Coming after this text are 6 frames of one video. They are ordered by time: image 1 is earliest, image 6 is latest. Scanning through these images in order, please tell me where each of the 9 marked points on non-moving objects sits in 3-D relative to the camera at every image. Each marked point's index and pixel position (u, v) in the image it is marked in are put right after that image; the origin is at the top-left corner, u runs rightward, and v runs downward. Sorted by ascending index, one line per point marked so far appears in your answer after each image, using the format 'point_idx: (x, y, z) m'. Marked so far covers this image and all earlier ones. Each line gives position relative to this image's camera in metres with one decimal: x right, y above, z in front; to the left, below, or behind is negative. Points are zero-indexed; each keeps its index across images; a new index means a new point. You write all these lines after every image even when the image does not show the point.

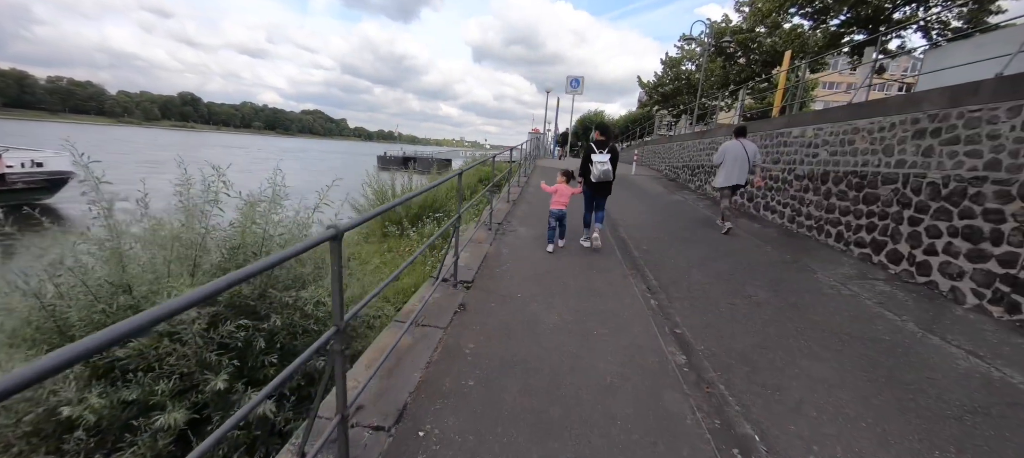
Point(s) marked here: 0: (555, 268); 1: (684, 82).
0: (+0.4, -0.4, +3.9) m
1: (+8.9, +7.7, +19.8) m
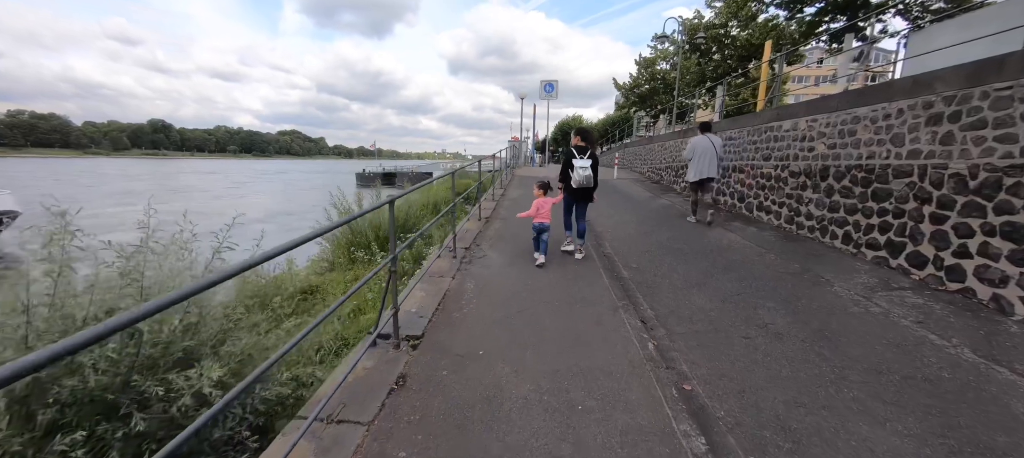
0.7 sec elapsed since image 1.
0: (+0.1, -0.6, +3.2) m
1: (+7.6, +7.6, +19.6) m
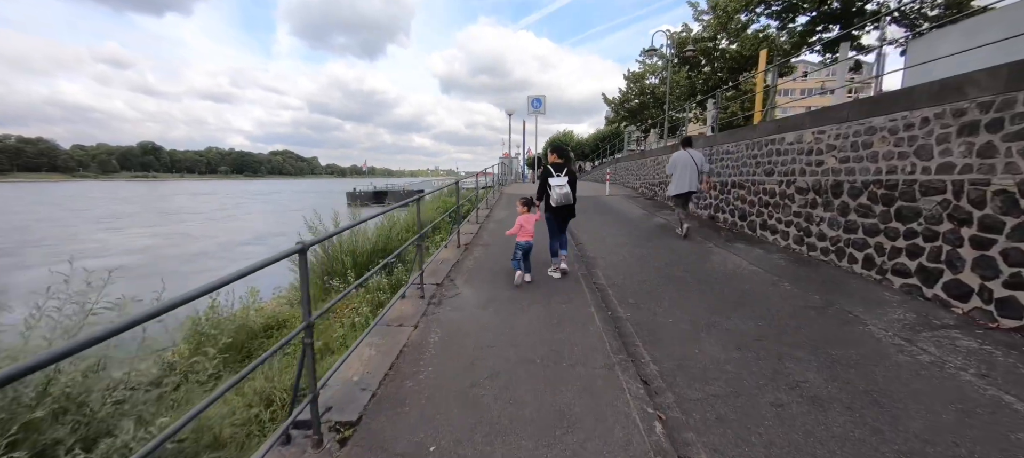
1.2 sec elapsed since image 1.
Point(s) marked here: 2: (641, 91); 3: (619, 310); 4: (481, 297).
0: (-0.1, -0.9, +2.6) m
1: (+7.0, +6.8, +19.4) m
2: (+6.6, +7.1, +19.6) m
3: (+1.0, -0.8, +3.7) m
4: (-0.3, -0.7, +3.7) m
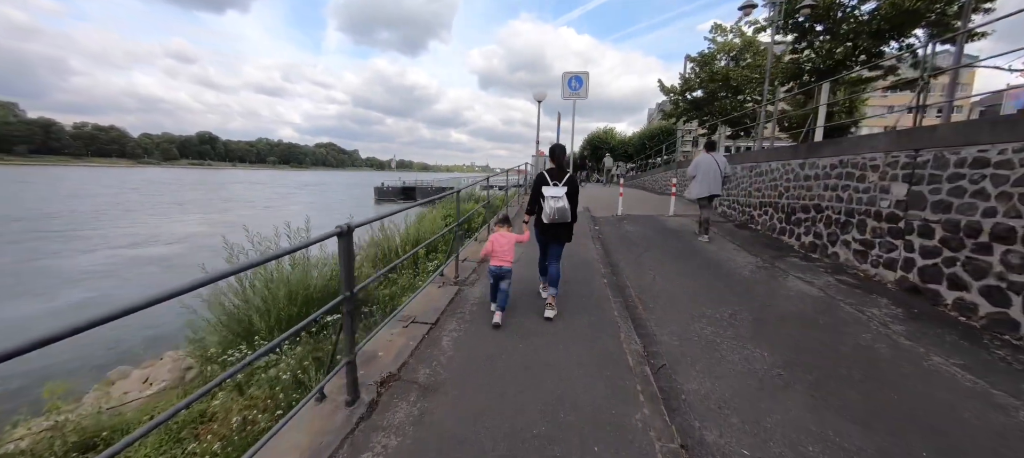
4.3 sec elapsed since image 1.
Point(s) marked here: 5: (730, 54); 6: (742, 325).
0: (-0.4, -1.6, -0.9) m
1: (+8.3, +5.8, +15.2) m
2: (+8.0, +6.2, +15.4) m
3: (+0.7, -1.5, +0.1) m
4: (-0.6, -1.4, +0.3) m
5: (+8.7, +7.0, +15.2) m
6: (+2.0, -0.9, +3.4) m
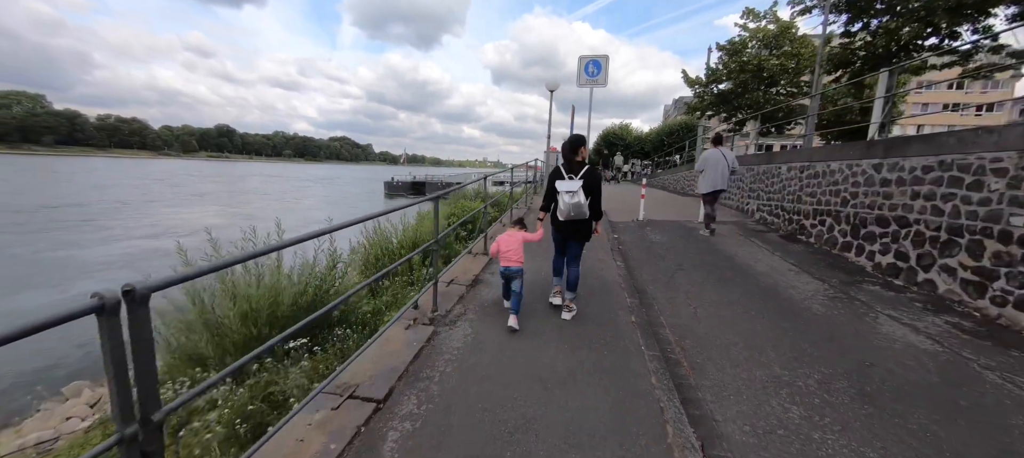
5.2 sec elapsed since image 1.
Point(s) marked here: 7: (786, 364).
0: (-0.6, -1.8, -1.9) m
1: (+8.7, +5.6, +13.8) m
2: (+8.4, +6.0, +14.1) m
3: (+0.6, -1.7, -1.0) m
4: (-0.7, -1.6, -0.7) m
5: (+9.1, +6.8, +13.9) m
6: (+2.0, -1.1, +2.3) m
7: (+2.0, -1.0, +2.7) m
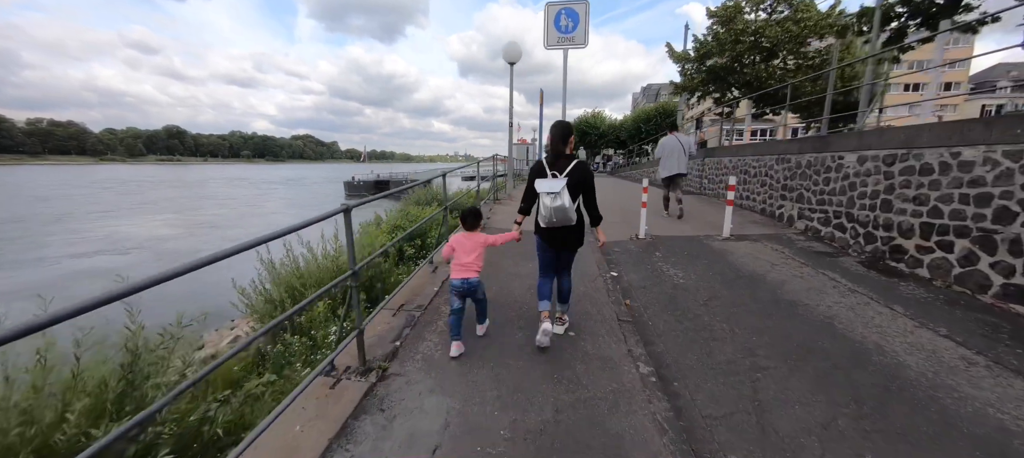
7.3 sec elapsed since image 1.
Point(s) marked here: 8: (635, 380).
0: (-0.7, -2.4, -4.4) m
1: (+7.3, +5.7, +11.7) m
2: (+7.0, +6.0, +12.0) m
3: (+0.5, -2.3, -3.4) m
4: (-0.8, -2.2, -3.2) m
5: (+7.6, +6.9, +11.8) m
6: (+1.6, -1.5, 0.0) m
7: (+1.6, -1.4, +0.4) m
8: (+0.7, -0.9, +2.3) m
